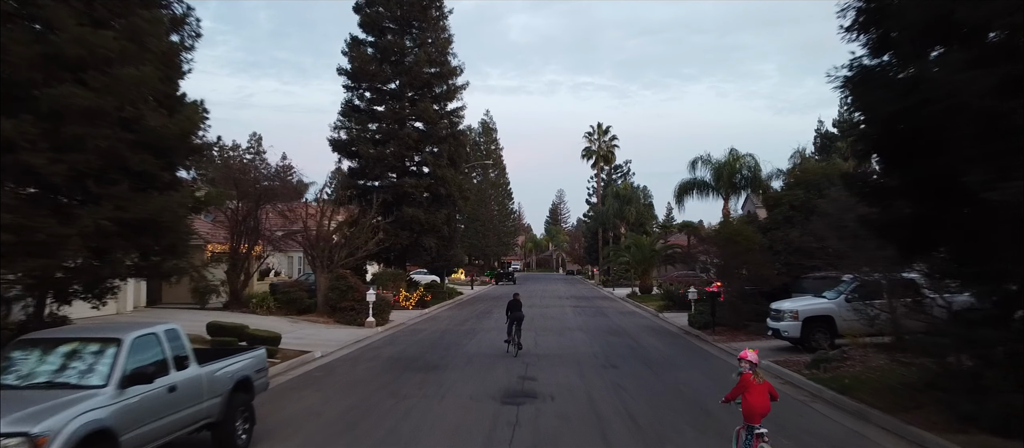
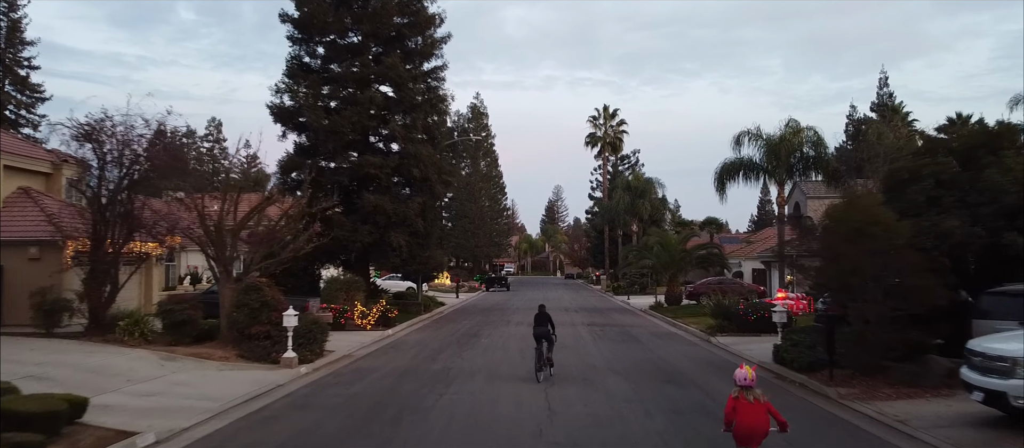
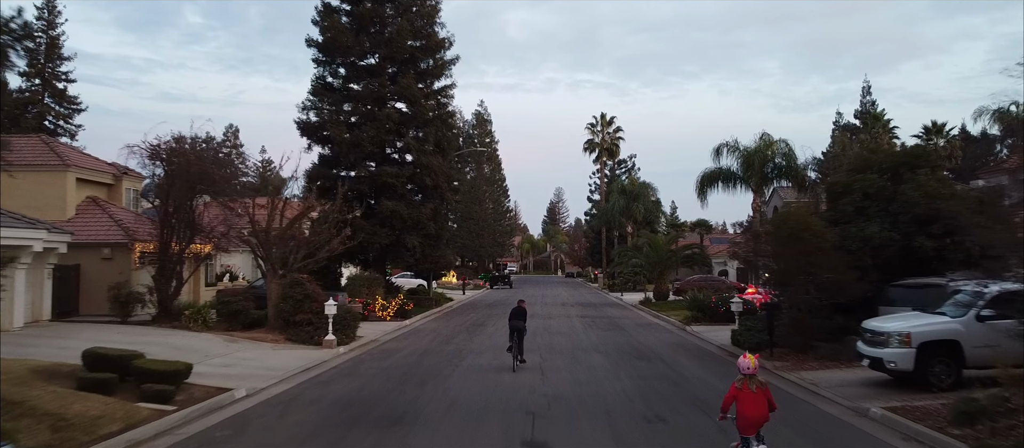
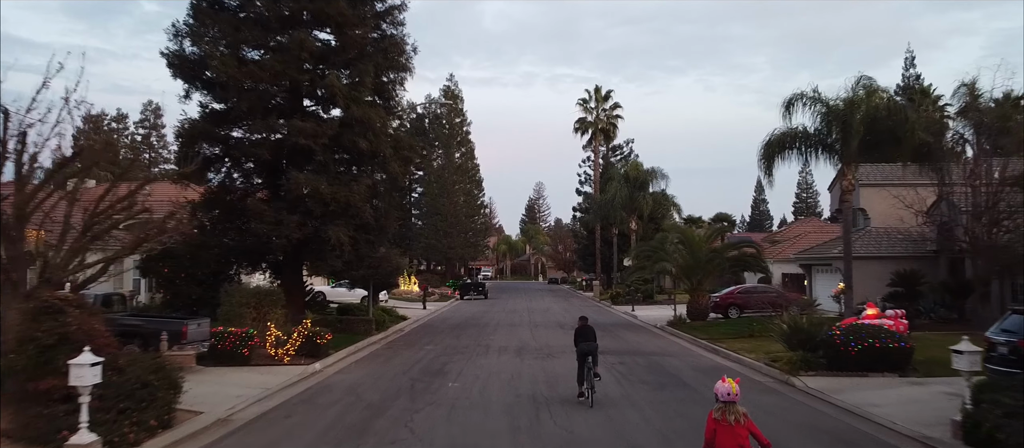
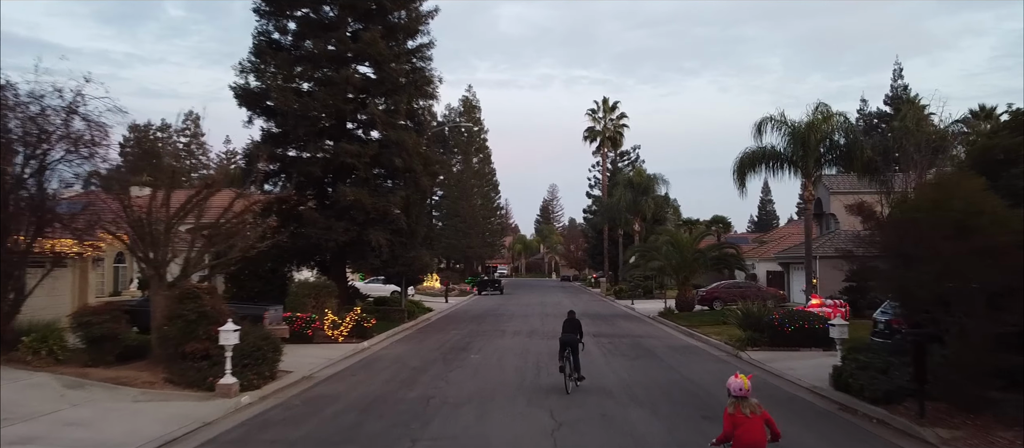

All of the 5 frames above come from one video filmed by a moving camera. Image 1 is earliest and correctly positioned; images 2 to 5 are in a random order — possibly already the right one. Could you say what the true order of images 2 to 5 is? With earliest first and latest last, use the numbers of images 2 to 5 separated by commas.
3, 2, 5, 4
